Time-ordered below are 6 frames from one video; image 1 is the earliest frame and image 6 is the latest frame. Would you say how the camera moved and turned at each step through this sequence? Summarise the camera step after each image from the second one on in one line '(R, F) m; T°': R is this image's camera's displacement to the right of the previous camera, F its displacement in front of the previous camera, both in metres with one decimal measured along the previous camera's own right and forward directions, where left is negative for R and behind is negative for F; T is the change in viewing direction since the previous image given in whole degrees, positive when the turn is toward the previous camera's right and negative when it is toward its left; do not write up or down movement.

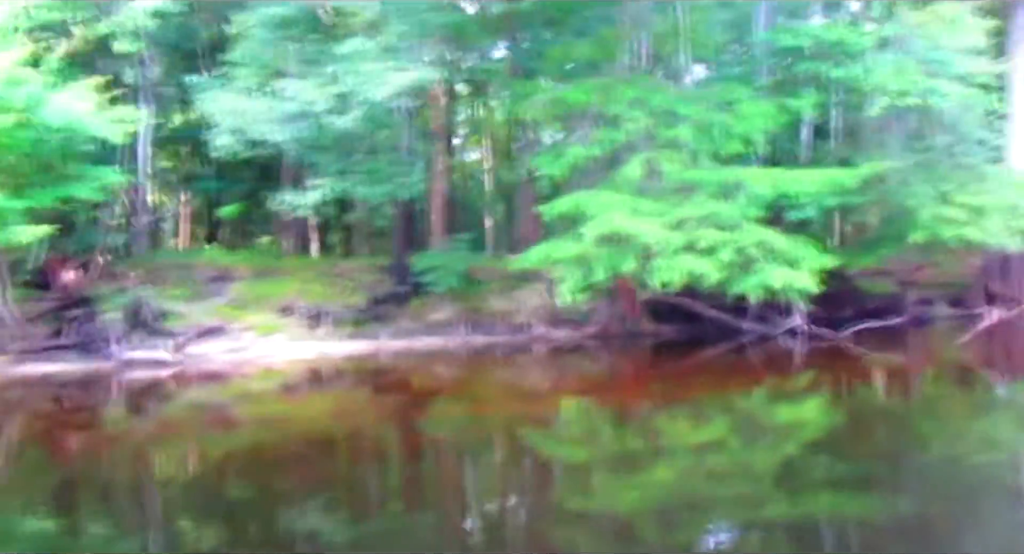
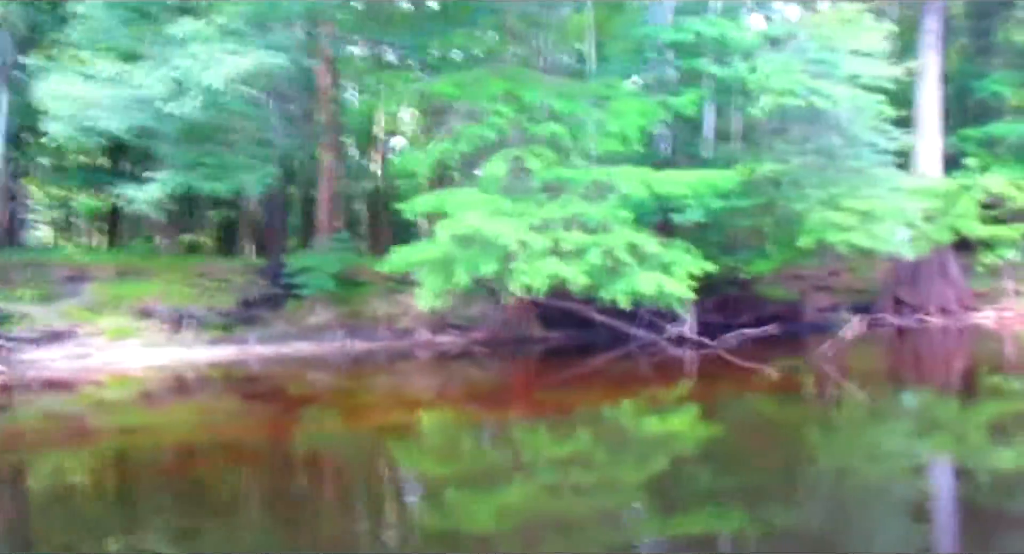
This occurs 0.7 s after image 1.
(+0.4, +0.4) m; +4°
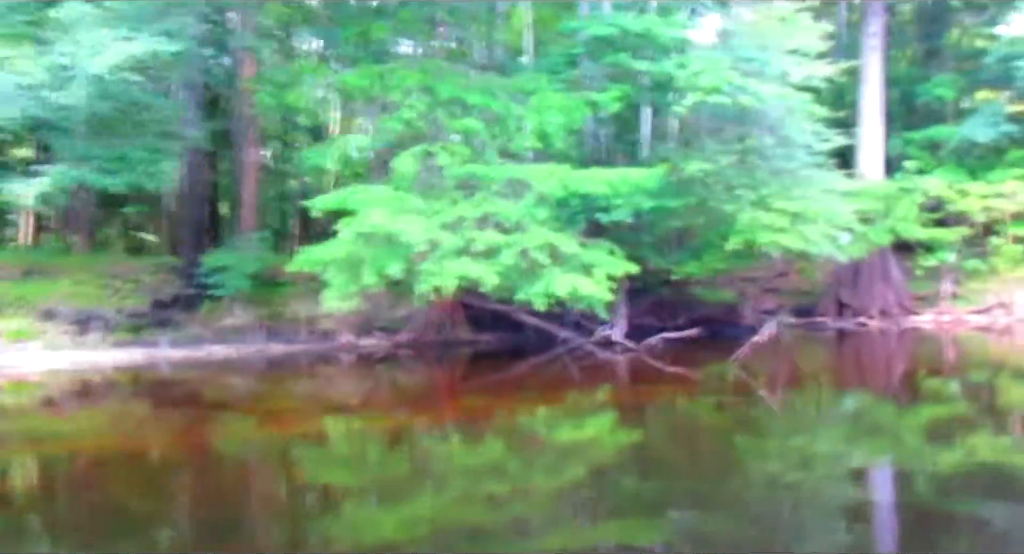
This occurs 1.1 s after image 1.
(+0.3, +0.2) m; +2°
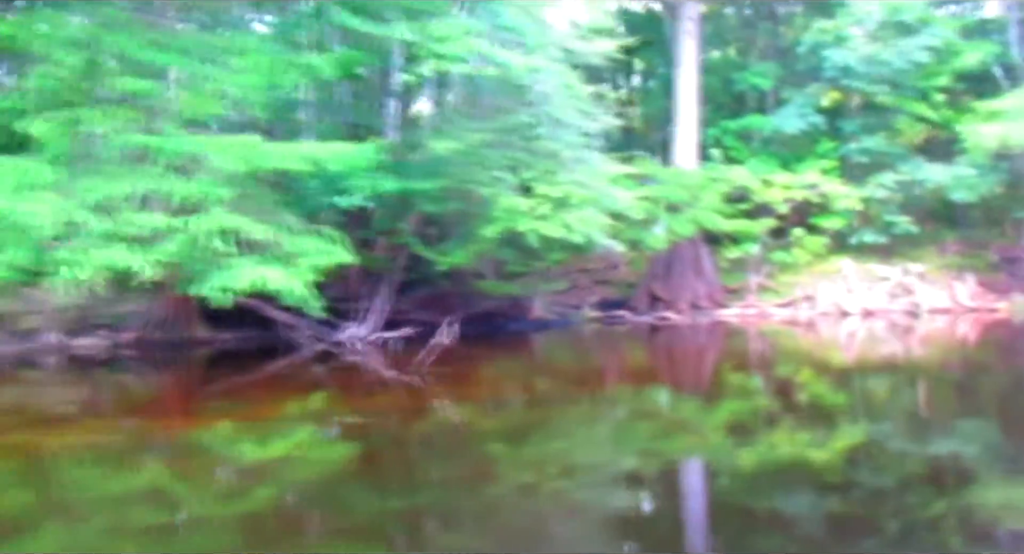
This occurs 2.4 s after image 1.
(+1.0, +0.7) m; +7°
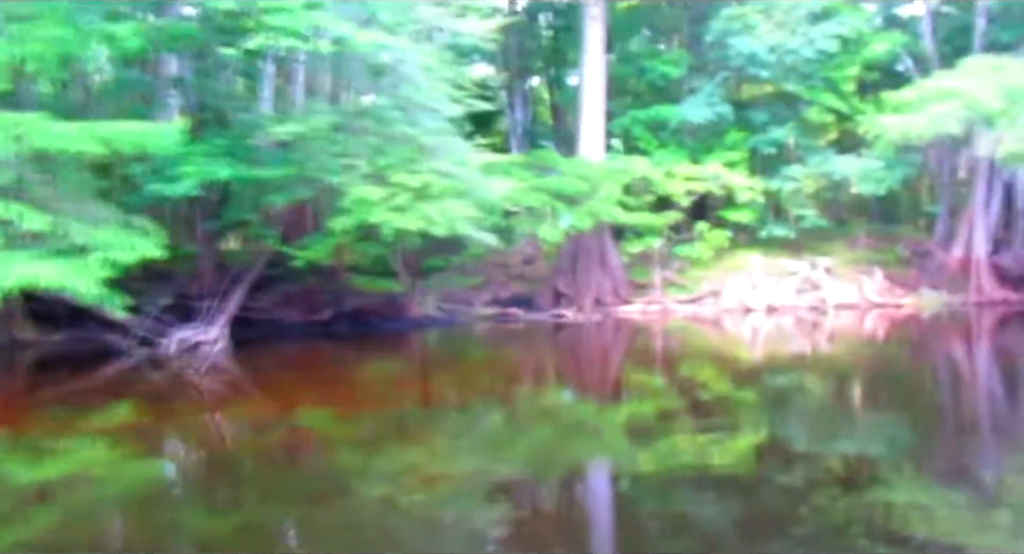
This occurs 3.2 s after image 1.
(+0.6, +0.5) m; +3°
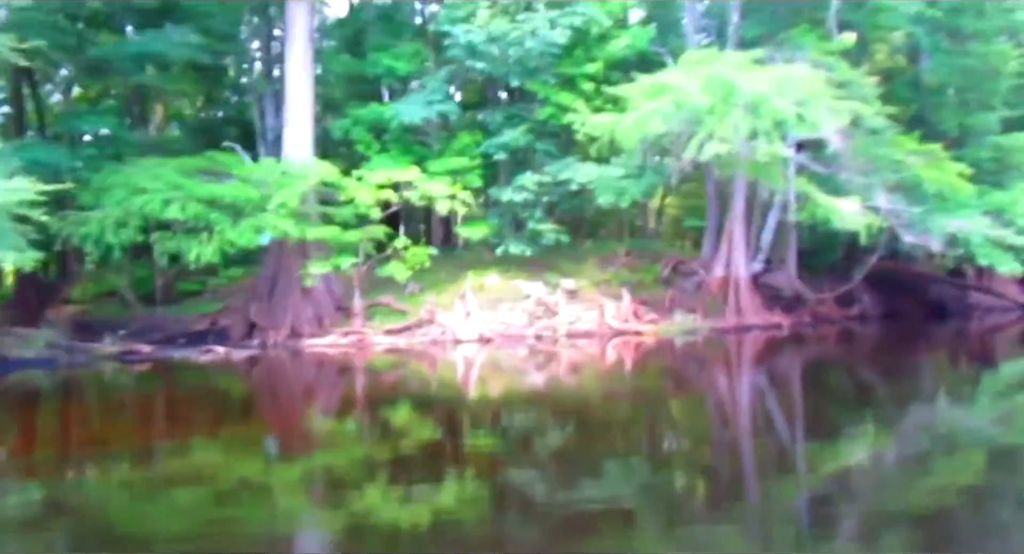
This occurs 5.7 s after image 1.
(+1.9, +1.6) m; +7°
